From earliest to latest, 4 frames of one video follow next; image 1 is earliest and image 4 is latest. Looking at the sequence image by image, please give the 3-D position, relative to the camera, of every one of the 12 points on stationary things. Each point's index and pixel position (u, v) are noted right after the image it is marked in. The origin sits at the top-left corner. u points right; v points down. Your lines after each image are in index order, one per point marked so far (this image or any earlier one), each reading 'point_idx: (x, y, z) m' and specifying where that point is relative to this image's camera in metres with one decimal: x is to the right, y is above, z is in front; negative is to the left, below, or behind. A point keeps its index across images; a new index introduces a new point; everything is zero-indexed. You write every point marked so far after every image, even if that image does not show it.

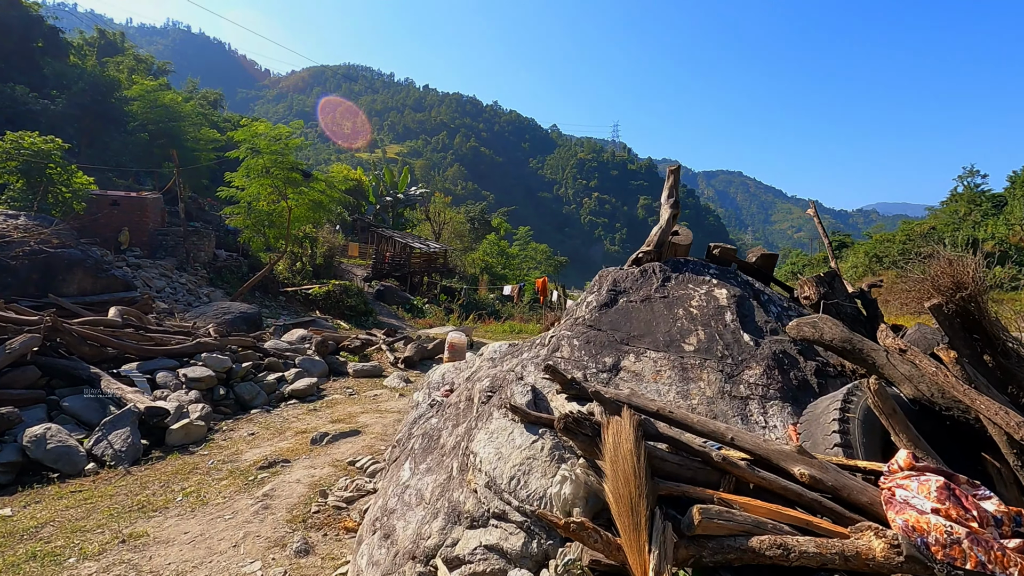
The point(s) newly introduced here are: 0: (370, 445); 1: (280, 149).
0: (-1.2, -1.3, +4.5) m
1: (-6.6, +4.0, +15.4) m
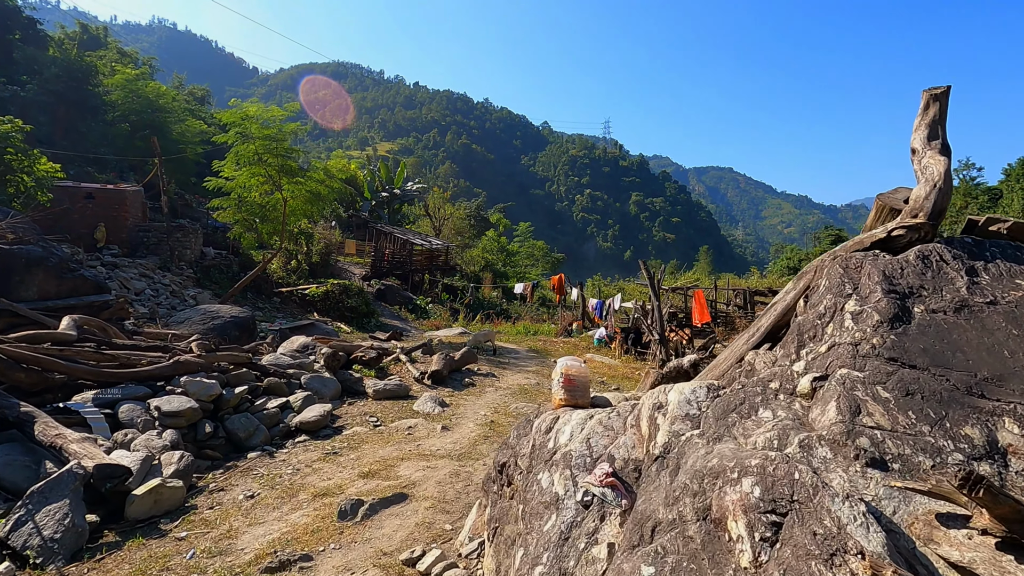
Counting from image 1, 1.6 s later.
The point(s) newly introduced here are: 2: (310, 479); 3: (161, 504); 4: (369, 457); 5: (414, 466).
0: (-0.5, -1.3, +3.1) m
1: (-6.1, +4.0, +13.8) m
2: (-1.4, -1.4, +3.8) m
3: (-2.3, -1.4, +3.4) m
4: (-1.1, -1.3, +4.2) m
5: (-0.7, -1.3, +3.9) m
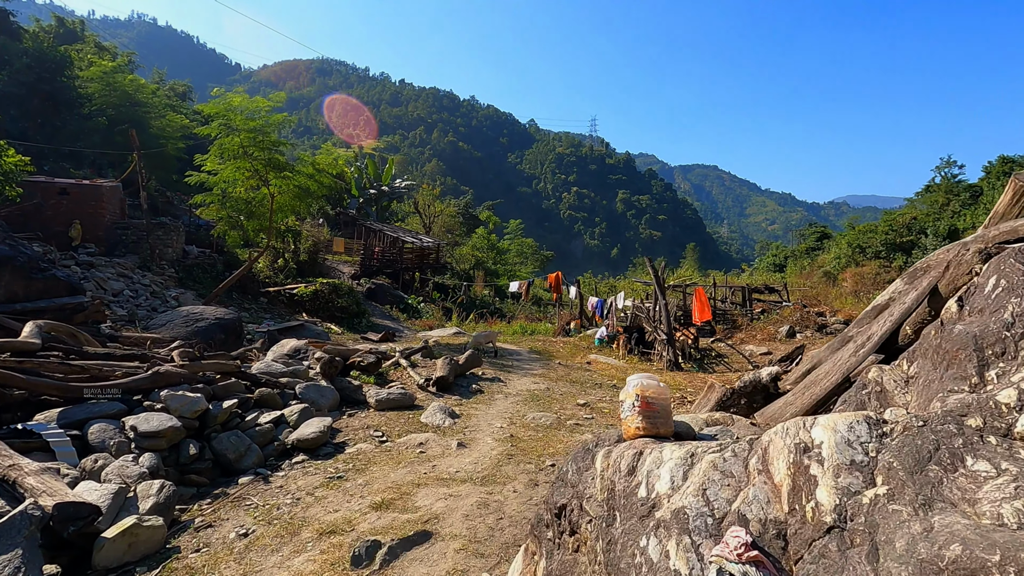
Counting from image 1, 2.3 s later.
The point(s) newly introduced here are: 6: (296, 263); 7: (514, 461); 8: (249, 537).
0: (-0.3, -1.4, +2.6) m
1: (-6.2, +4.0, +13.1) m
2: (-1.2, -1.4, +3.3) m
3: (-2.0, -1.4, +2.9) m
4: (-0.9, -1.3, +3.7) m
5: (-0.5, -1.3, +3.4) m
6: (-7.9, +0.9, +19.6) m
7: (0.0, -1.3, +3.9) m
8: (-1.5, -1.4, +3.1) m
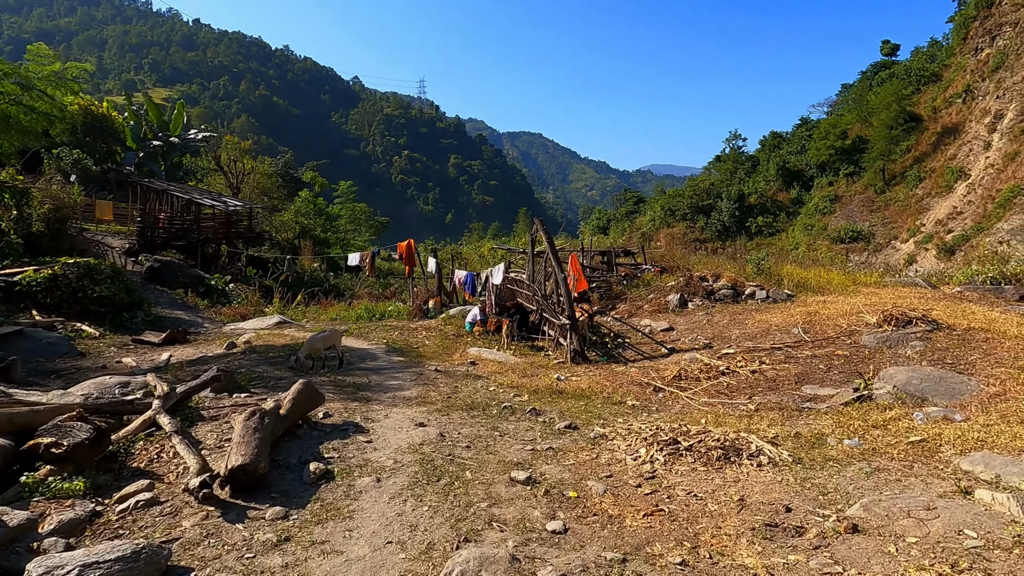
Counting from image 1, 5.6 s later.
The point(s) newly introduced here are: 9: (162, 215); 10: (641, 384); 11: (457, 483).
0: (+0.2, -1.5, -0.4) m
1: (-8.8, +4.1, +7.5) m
2: (-1.0, -1.5, 0.0) m
3: (-1.6, -1.6, -0.6) m
4: (-0.8, -1.5, +0.4) m
5: (-0.3, -1.4, +0.3) m
6: (-12.3, +1.3, +13.4) m
7: (0.0, -1.3, +1.0) m
8: (-1.2, -1.6, -0.3) m
9: (-12.4, +2.5, +19.0) m
10: (+1.6, -1.2, +6.7) m
11: (-0.4, -1.3, +3.6) m
